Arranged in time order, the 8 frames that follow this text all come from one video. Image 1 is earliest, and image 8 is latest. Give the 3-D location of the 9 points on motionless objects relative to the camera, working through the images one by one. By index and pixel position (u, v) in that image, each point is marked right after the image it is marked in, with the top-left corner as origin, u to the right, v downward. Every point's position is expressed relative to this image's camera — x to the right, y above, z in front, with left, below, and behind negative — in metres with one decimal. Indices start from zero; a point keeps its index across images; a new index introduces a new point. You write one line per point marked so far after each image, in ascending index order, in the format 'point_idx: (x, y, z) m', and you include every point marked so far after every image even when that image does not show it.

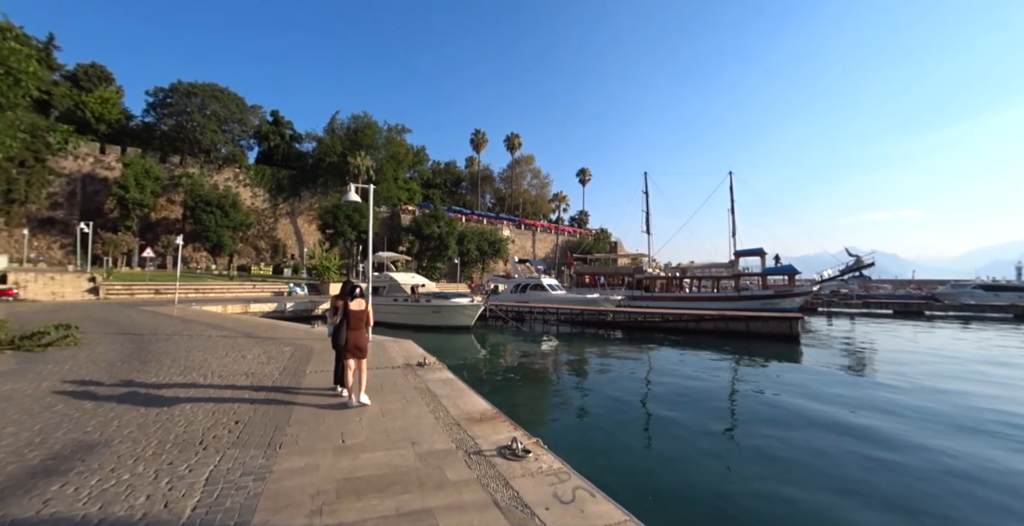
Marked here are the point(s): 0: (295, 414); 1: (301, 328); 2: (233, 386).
0: (-2.1, -1.5, +4.2) m
1: (-5.9, -1.8, +11.9) m
2: (-3.6, -1.5, +5.5) m
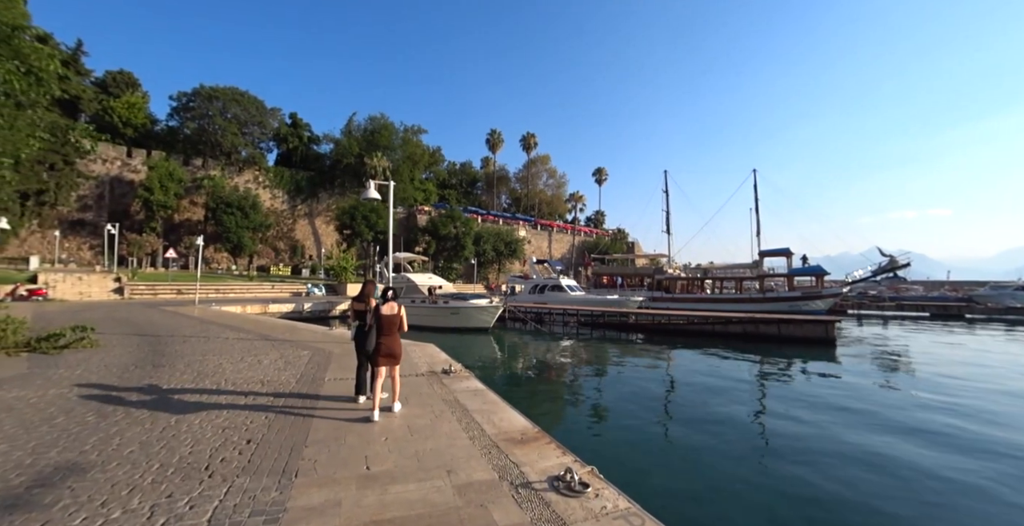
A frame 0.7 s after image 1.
0: (-1.7, -1.5, +3.7) m
1: (-5.2, -1.8, +11.6) m
2: (-3.2, -1.5, +5.1) m
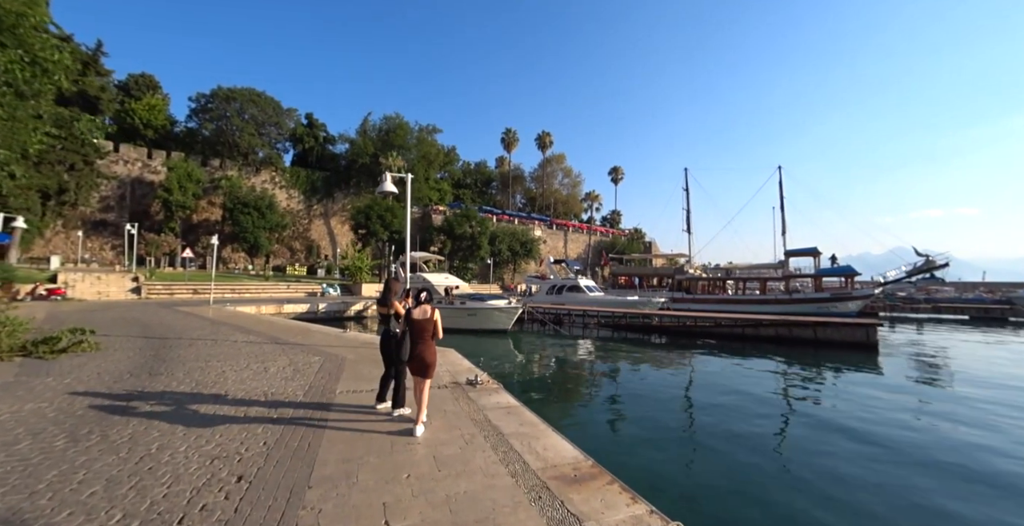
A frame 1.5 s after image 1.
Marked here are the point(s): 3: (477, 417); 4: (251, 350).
0: (-1.4, -1.4, +3.0) m
1: (-4.6, -1.8, +11.0) m
2: (-2.8, -1.5, +4.5) m
3: (-0.4, -1.6, +4.4) m
4: (-4.9, -1.6, +8.1) m
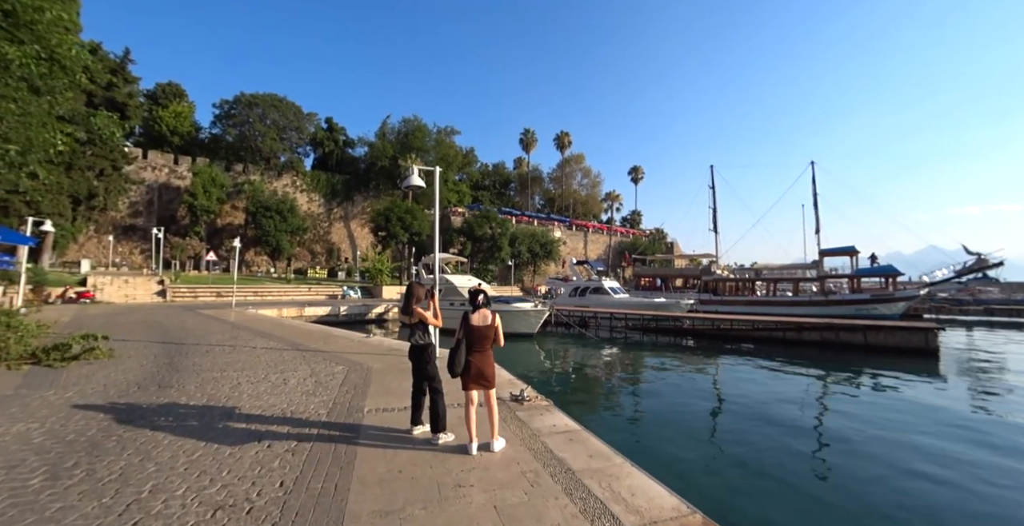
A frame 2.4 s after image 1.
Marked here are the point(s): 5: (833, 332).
0: (-0.9, -1.4, +2.3) m
1: (-3.8, -1.8, +10.4) m
2: (-2.2, -1.5, +3.8) m
3: (+0.2, -1.6, +3.6) m
4: (-4.2, -1.7, +7.5) m
5: (+14.2, -3.0, +19.1) m
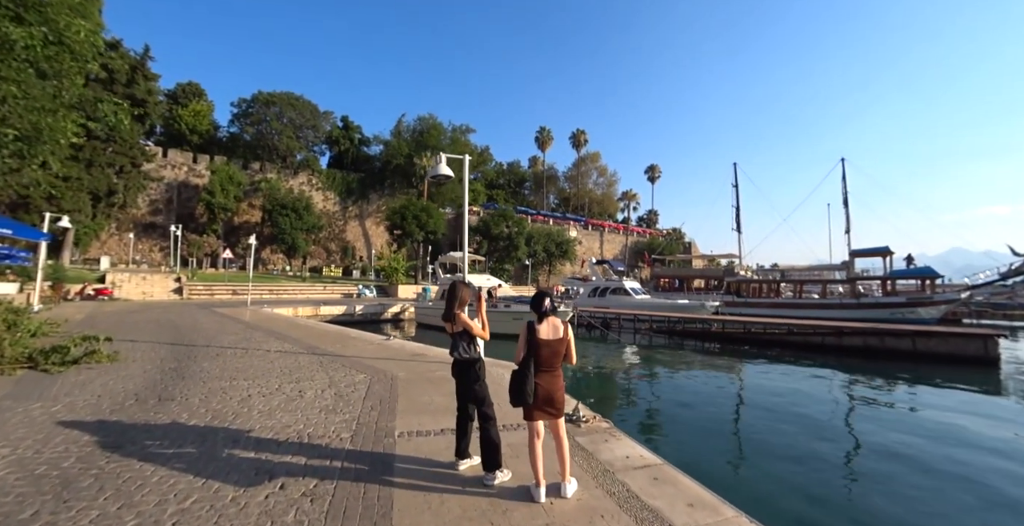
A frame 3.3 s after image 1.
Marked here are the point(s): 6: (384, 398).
0: (-0.4, -1.4, +1.6) m
1: (-3.2, -1.8, +9.8) m
2: (-1.7, -1.4, +3.1) m
3: (+0.7, -1.5, +2.9) m
4: (-3.6, -1.6, +6.8) m
5: (+15.1, -3.1, +17.9) m
6: (-1.5, -1.5, +4.9) m
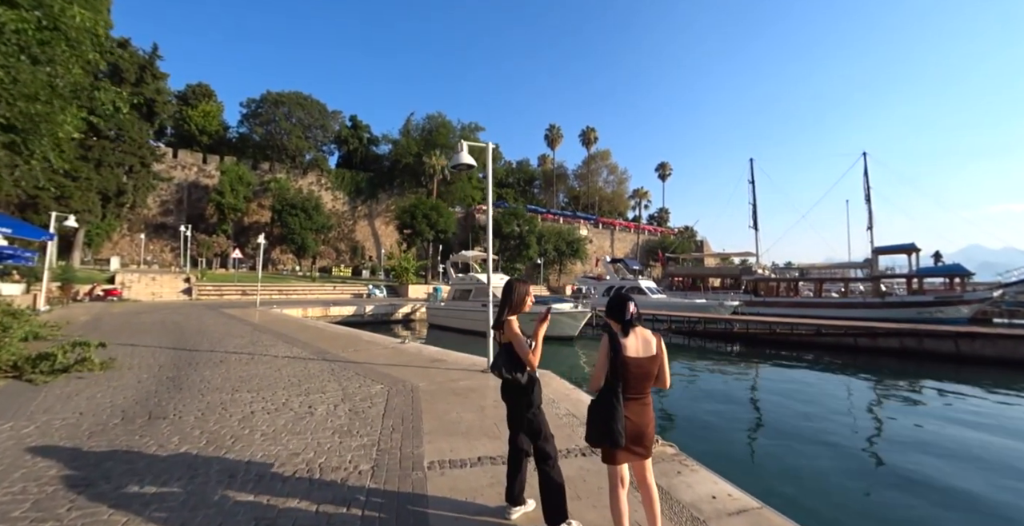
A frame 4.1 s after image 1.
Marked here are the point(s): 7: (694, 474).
0: (-0.1, -1.3, +0.9) m
1: (-2.7, -1.7, +9.1) m
2: (-1.3, -1.4, +2.5) m
3: (+1.0, -1.5, +2.2) m
4: (-3.2, -1.6, +6.2) m
5: (+15.8, -3.0, +17.0) m
6: (-1.0, -1.5, +4.3) m
7: (+1.3, -1.5, +3.1) m
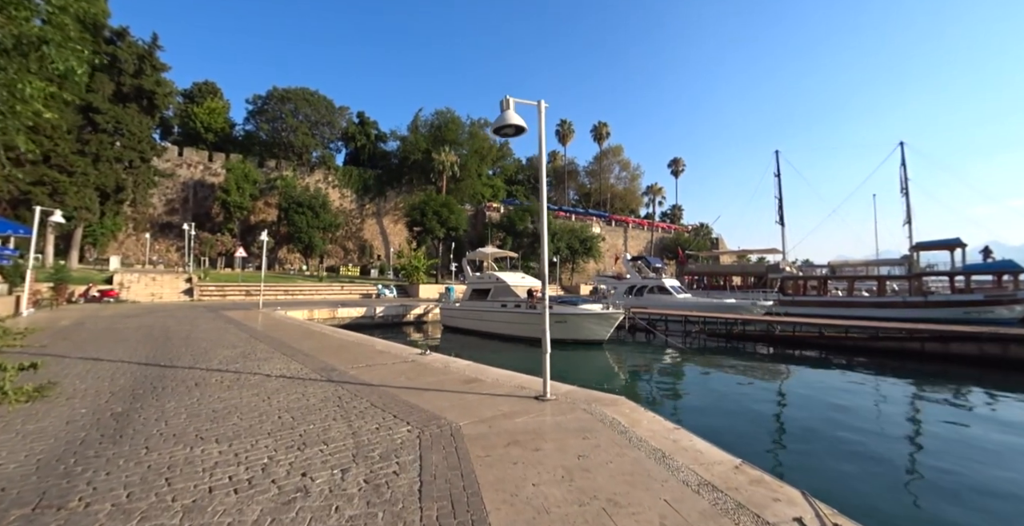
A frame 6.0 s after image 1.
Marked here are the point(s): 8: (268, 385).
0: (+0.6, -1.2, -0.7) m
1: (-1.9, -1.7, +7.6) m
2: (-0.7, -1.3, +0.9) m
3: (+1.7, -1.4, +0.6) m
4: (-2.4, -1.5, +4.7) m
5: (+16.7, -2.8, +15.1) m
6: (-0.3, -1.4, +2.7) m
7: (+2.0, -1.4, +1.5) m
8: (-3.1, -1.5, +5.5) m
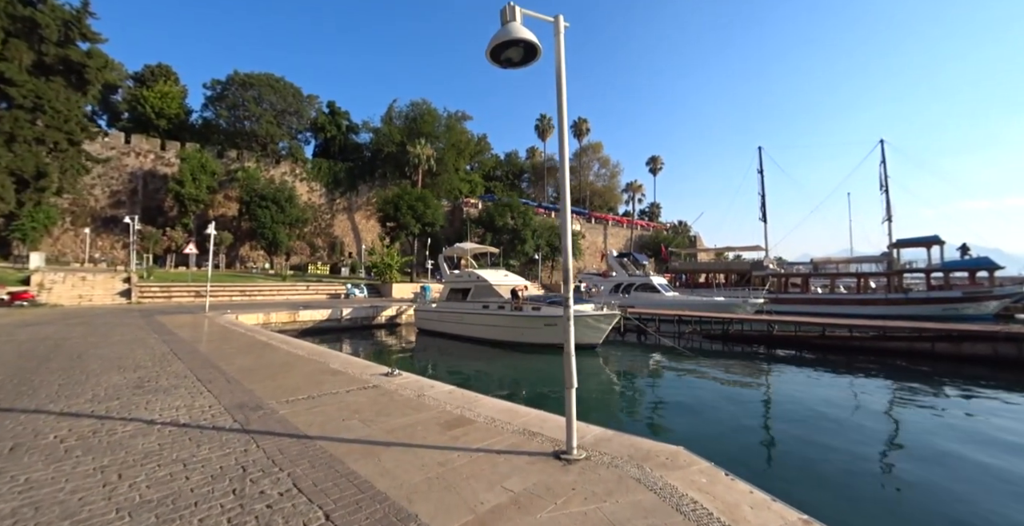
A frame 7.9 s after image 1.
0: (+1.0, -1.2, -2.4) m
1: (-1.9, -1.6, +5.7) m
2: (-0.4, -1.3, -1.0) m
3: (+2.0, -1.3, -1.1) m
4: (-2.3, -1.4, +2.7) m
5: (+16.2, -2.7, +14.2) m
6: (-0.1, -1.3, +0.8) m
7: (+2.3, -1.3, -0.2) m
8: (-3.0, -1.4, +3.5) m
